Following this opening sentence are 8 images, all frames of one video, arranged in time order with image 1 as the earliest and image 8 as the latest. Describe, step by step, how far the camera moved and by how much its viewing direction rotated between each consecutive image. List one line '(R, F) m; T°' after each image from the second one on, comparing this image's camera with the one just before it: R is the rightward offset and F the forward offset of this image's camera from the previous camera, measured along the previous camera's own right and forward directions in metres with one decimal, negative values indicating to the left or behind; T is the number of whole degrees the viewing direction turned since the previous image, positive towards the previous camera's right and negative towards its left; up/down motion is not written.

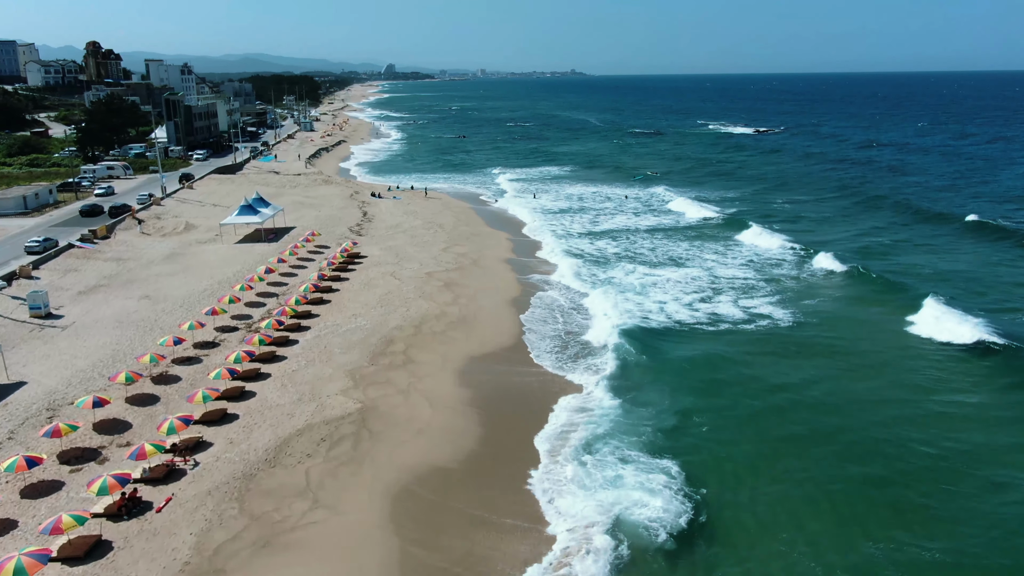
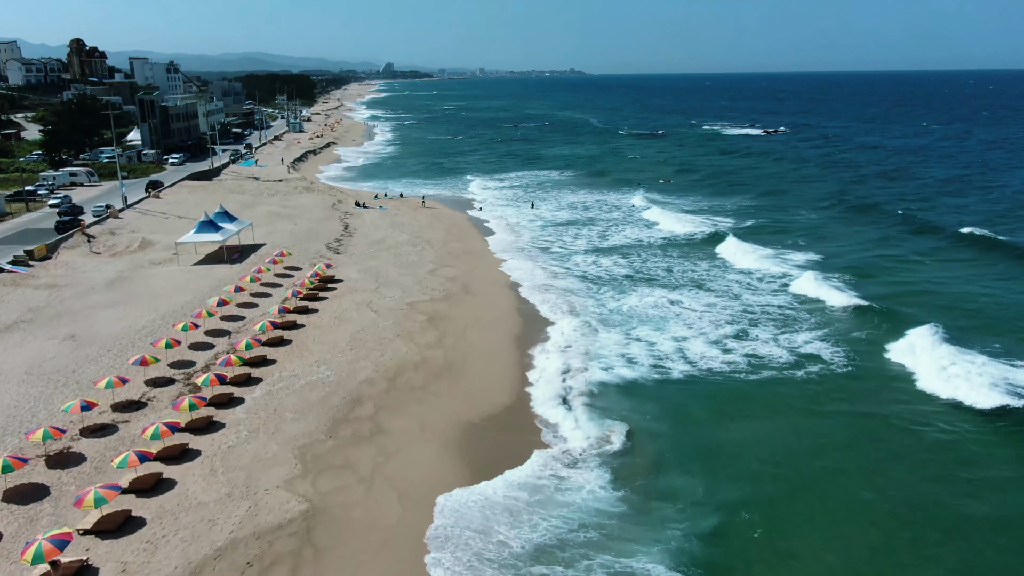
(+0.1, +4.1) m; 0°
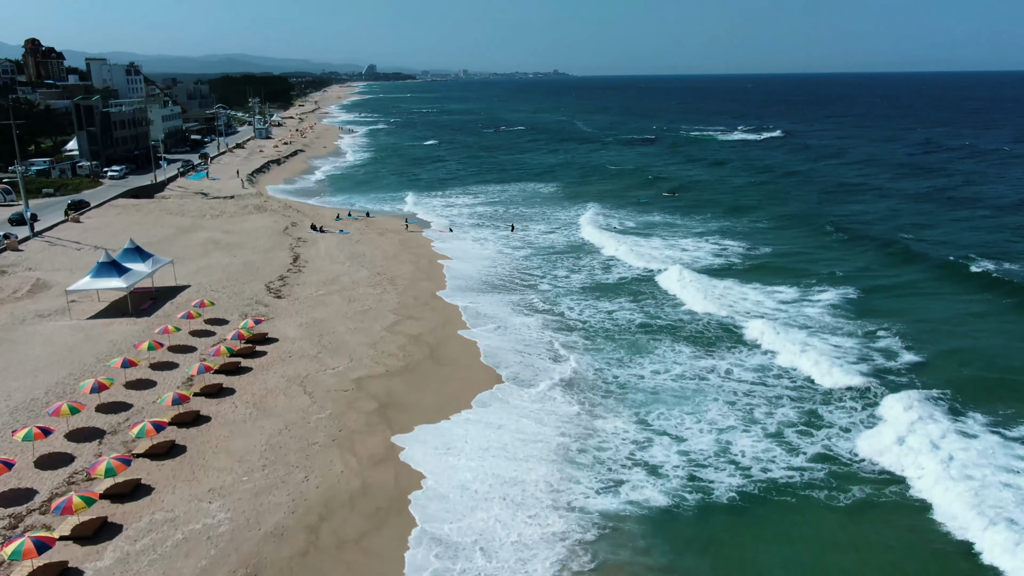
(+0.1, +6.0) m; +1°
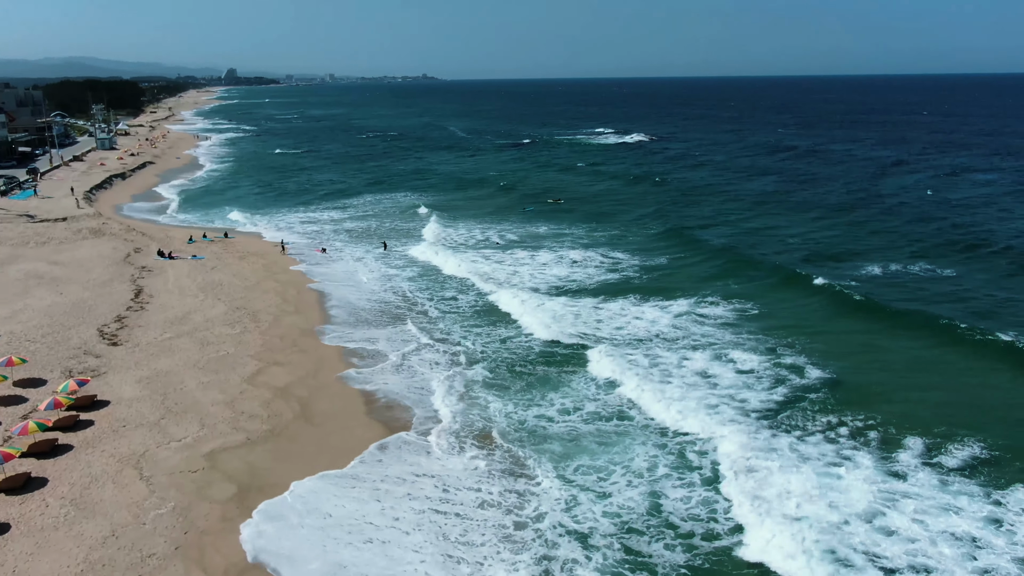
(-0.1, +2.8) m; +9°
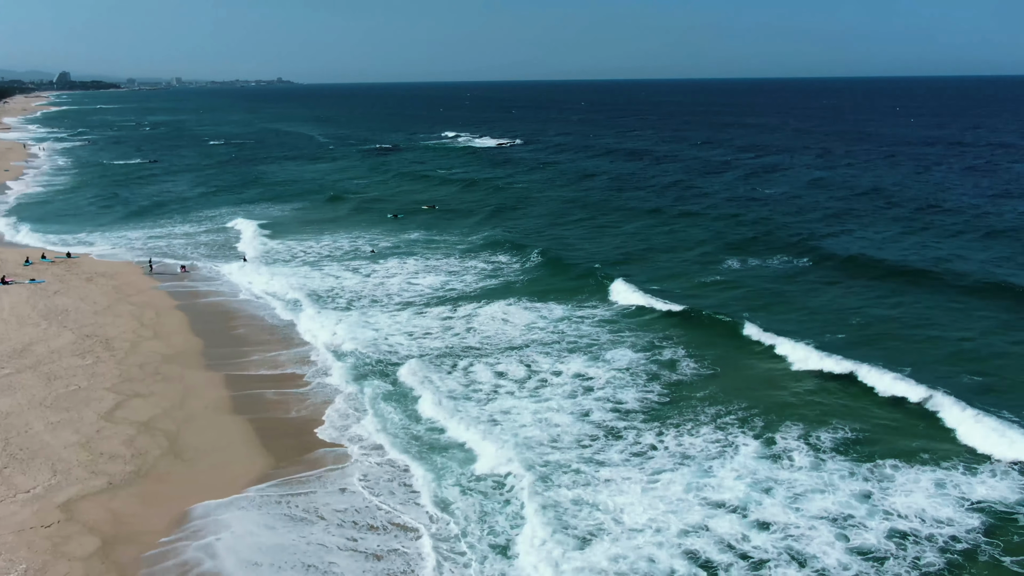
(-0.3, +0.4) m; +9°
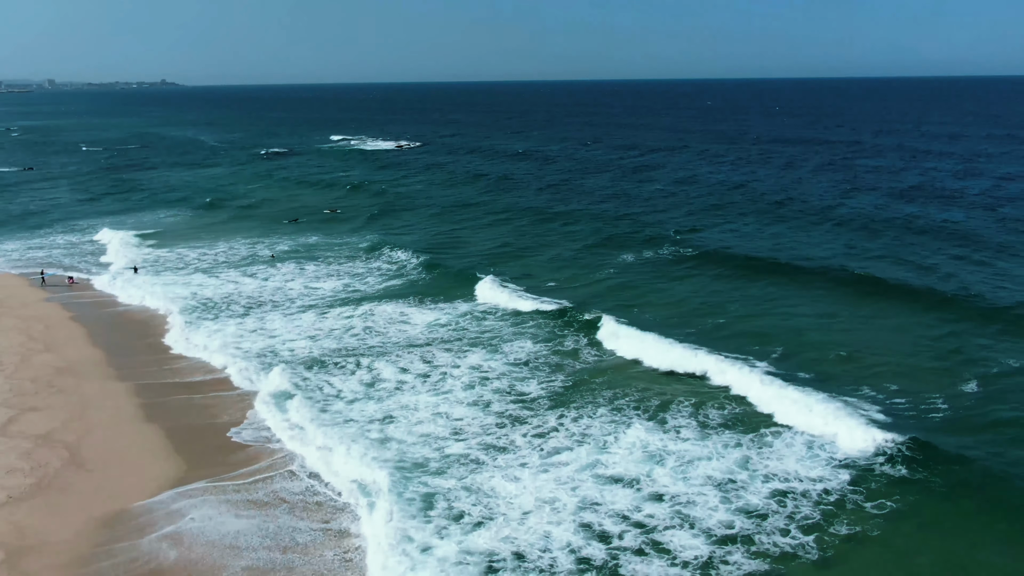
(-0.1, -0.7) m; +7°
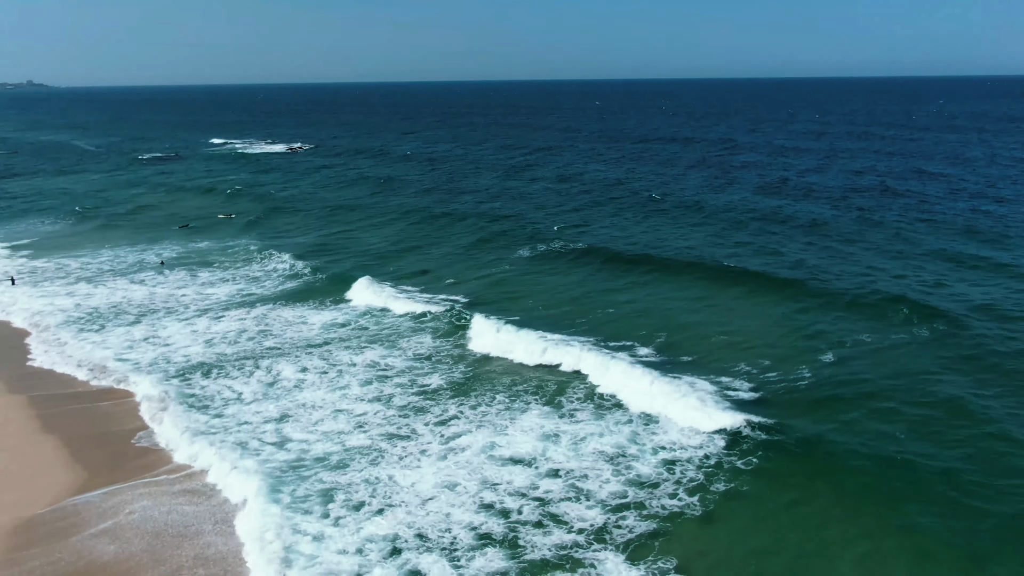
(0.0, -0.8) m; +7°
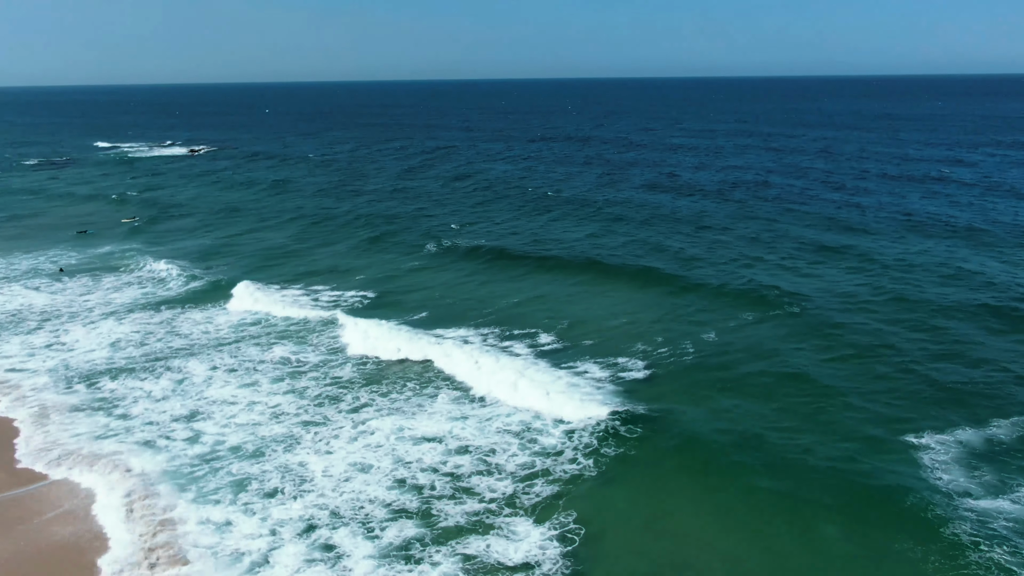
(0.0, -1.2) m; +7°
